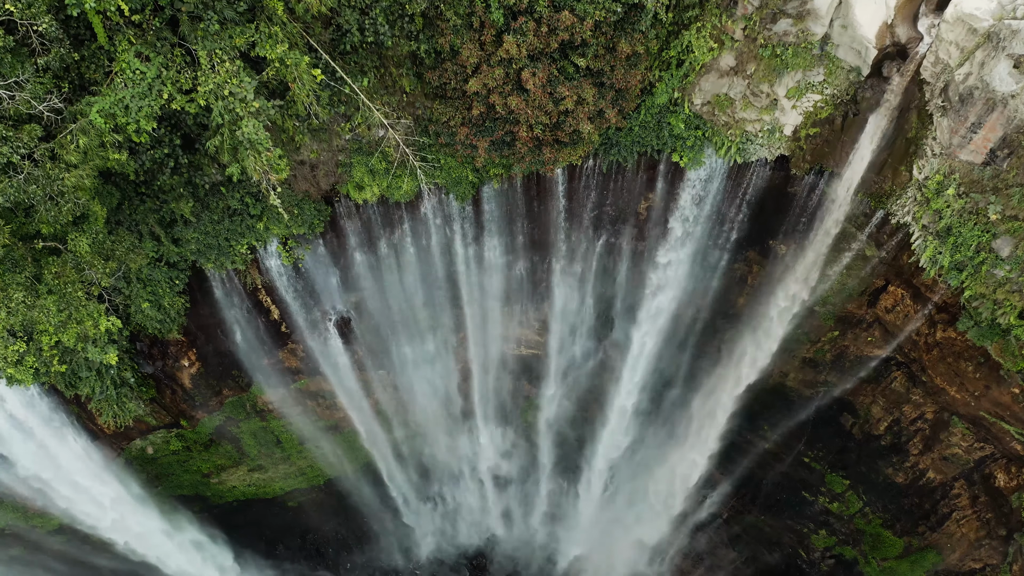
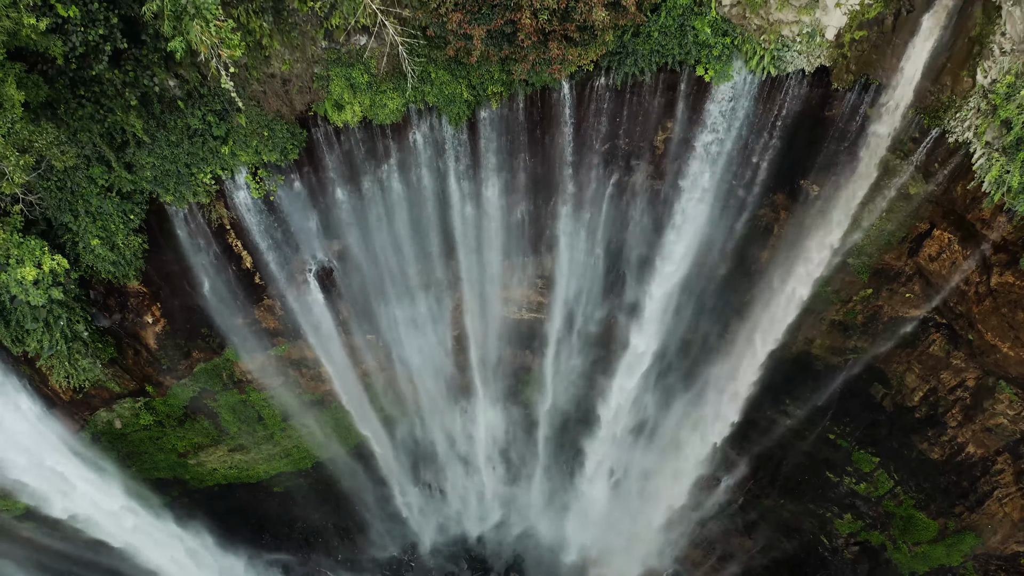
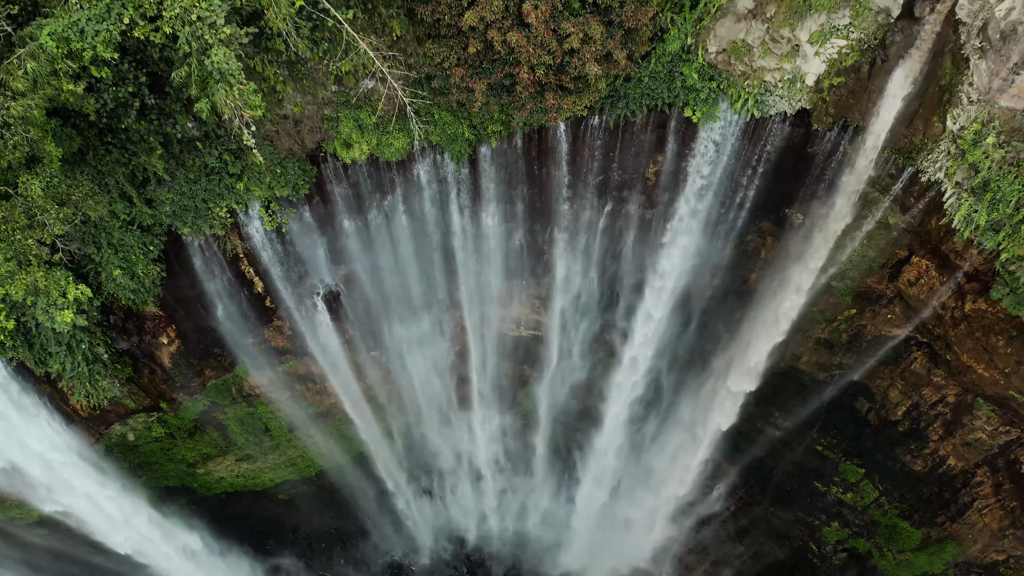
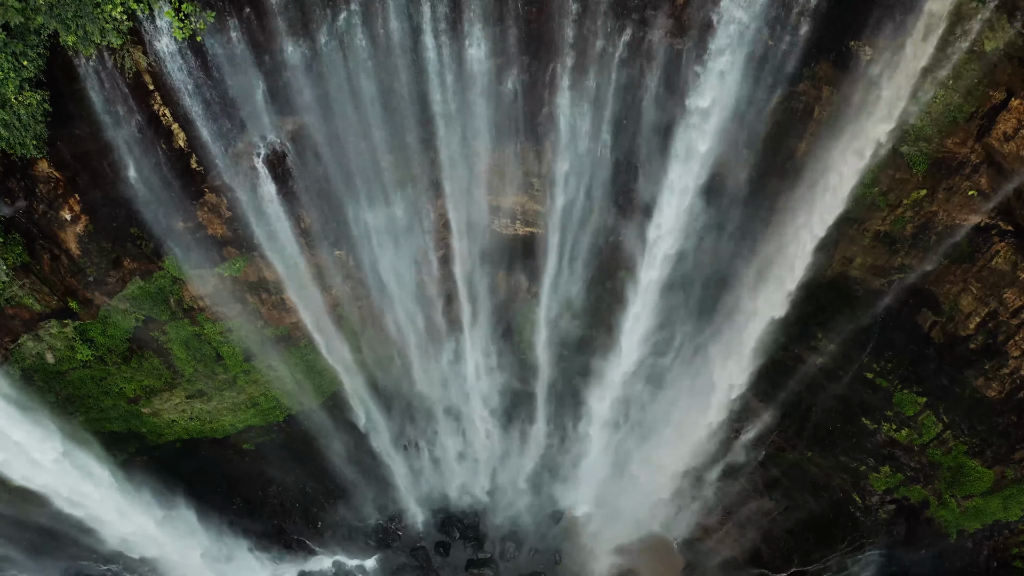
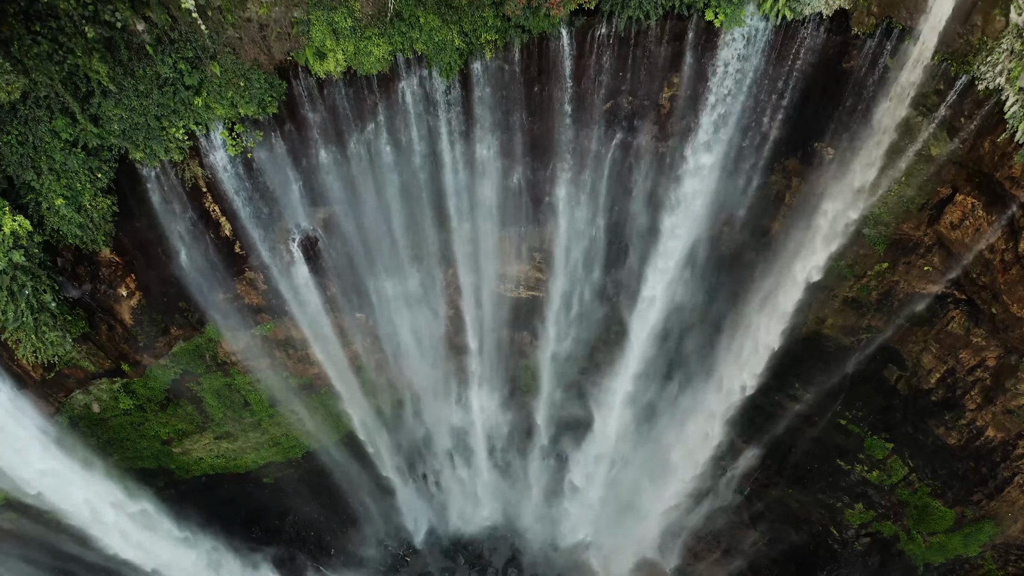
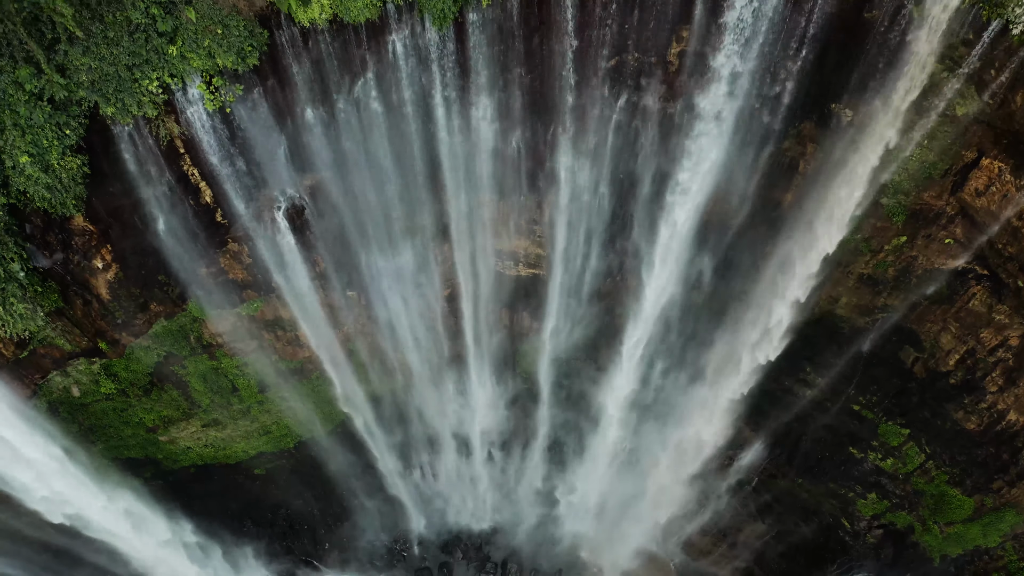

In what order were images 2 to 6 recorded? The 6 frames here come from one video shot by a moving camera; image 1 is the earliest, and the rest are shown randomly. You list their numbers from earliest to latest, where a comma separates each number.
3, 2, 5, 6, 4
